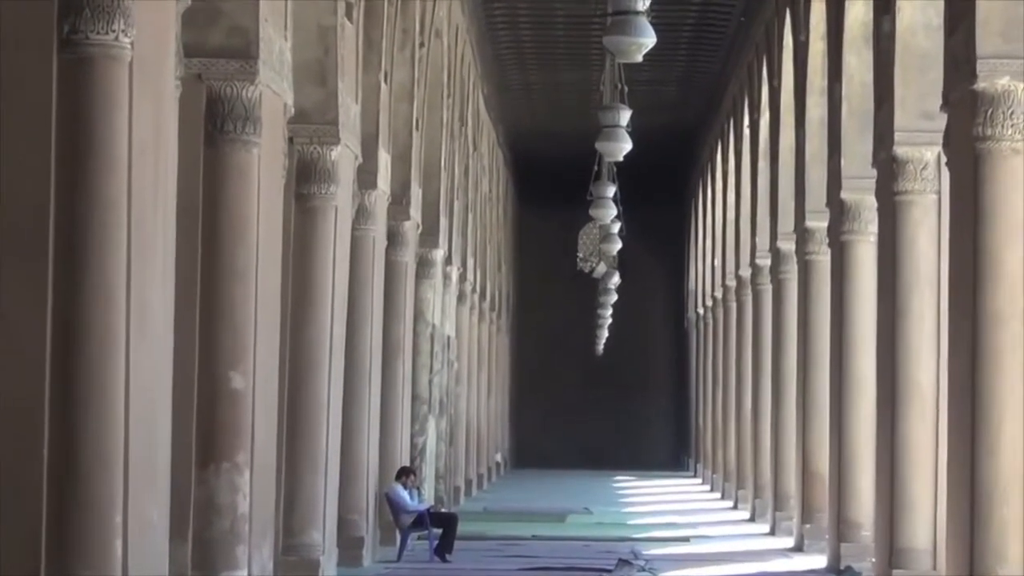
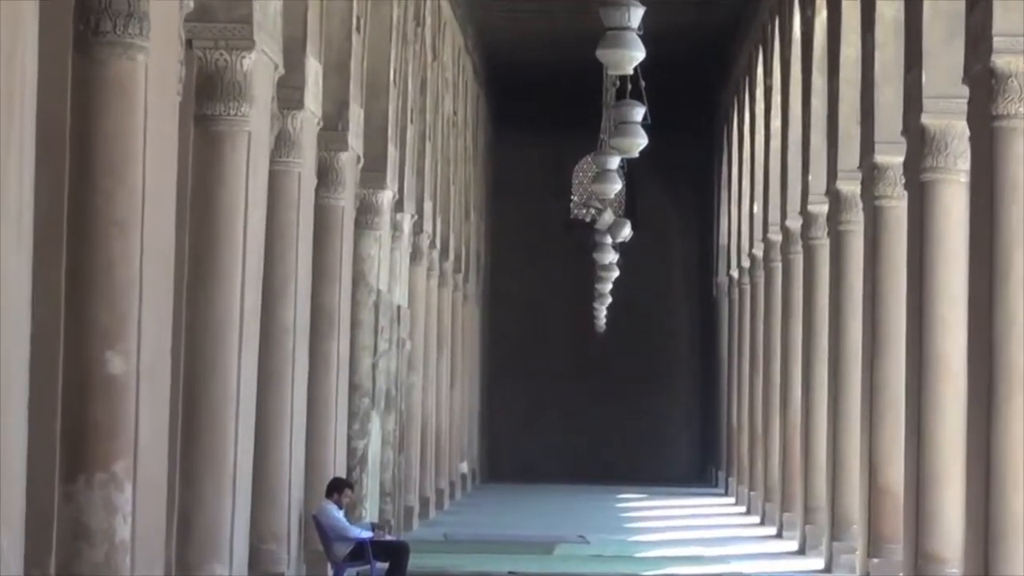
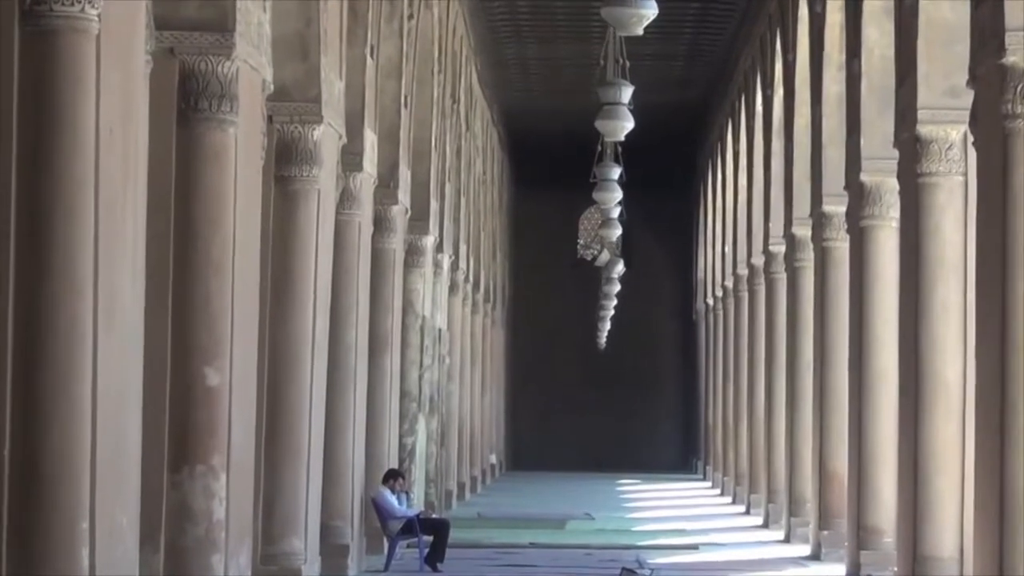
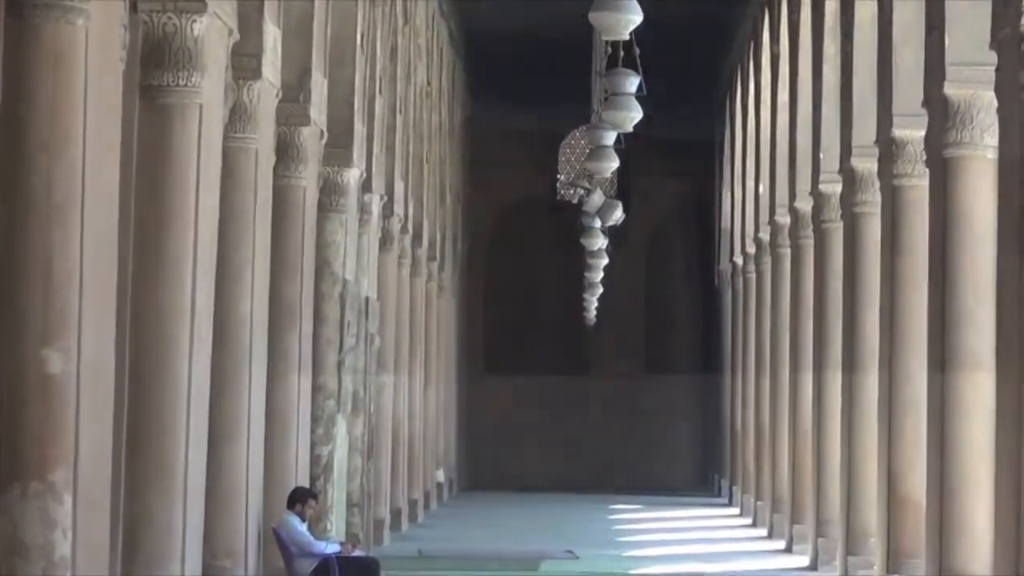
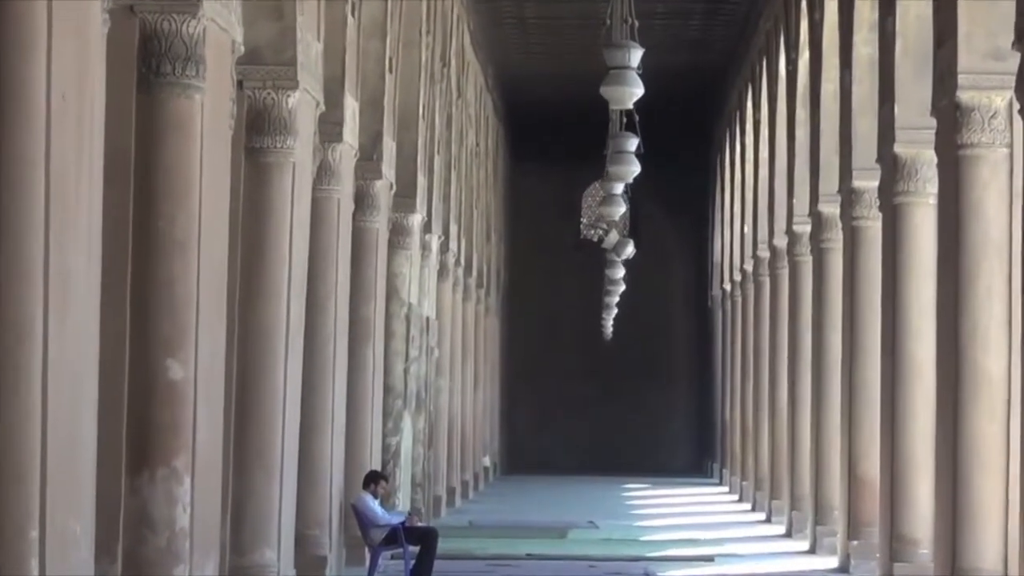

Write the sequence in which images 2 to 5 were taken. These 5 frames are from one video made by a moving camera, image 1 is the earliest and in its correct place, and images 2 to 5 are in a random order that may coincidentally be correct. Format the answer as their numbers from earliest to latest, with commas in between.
3, 5, 2, 4
